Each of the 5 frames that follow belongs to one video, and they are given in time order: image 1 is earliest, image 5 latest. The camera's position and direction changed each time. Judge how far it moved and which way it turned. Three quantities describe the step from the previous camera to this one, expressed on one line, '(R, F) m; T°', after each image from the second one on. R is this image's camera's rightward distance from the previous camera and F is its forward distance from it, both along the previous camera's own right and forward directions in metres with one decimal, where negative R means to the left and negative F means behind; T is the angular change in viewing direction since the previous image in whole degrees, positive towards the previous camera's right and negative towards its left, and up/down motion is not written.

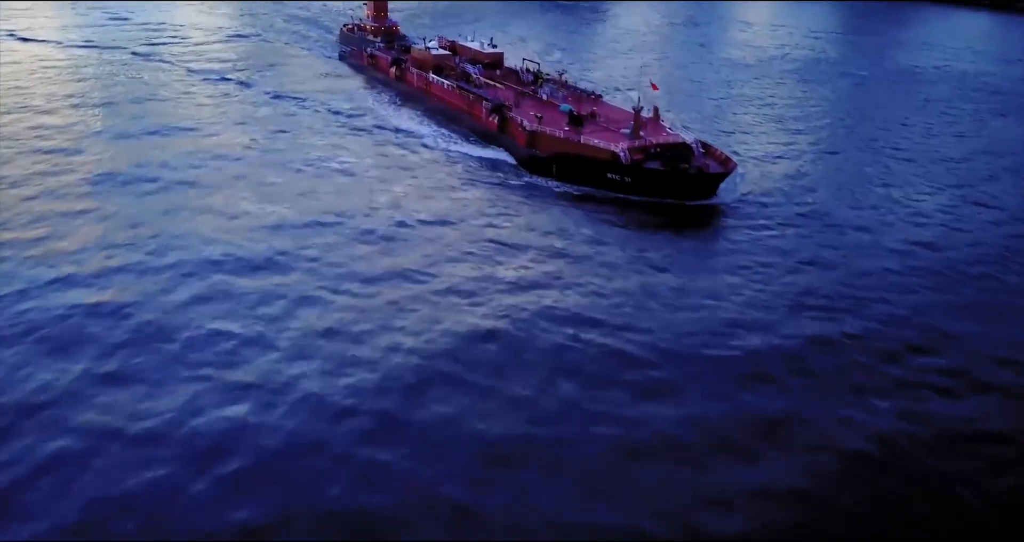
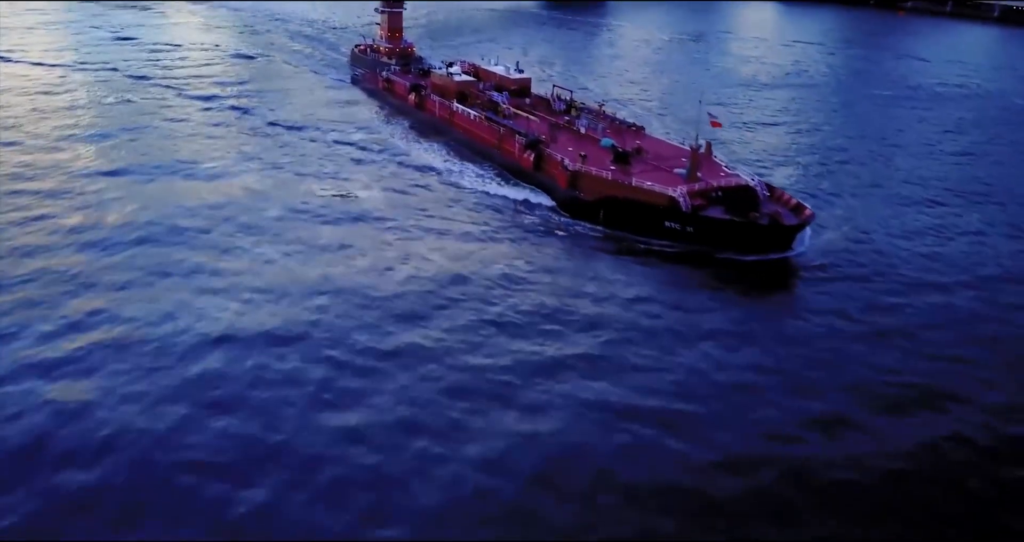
(-1.2, +3.1) m; 0°
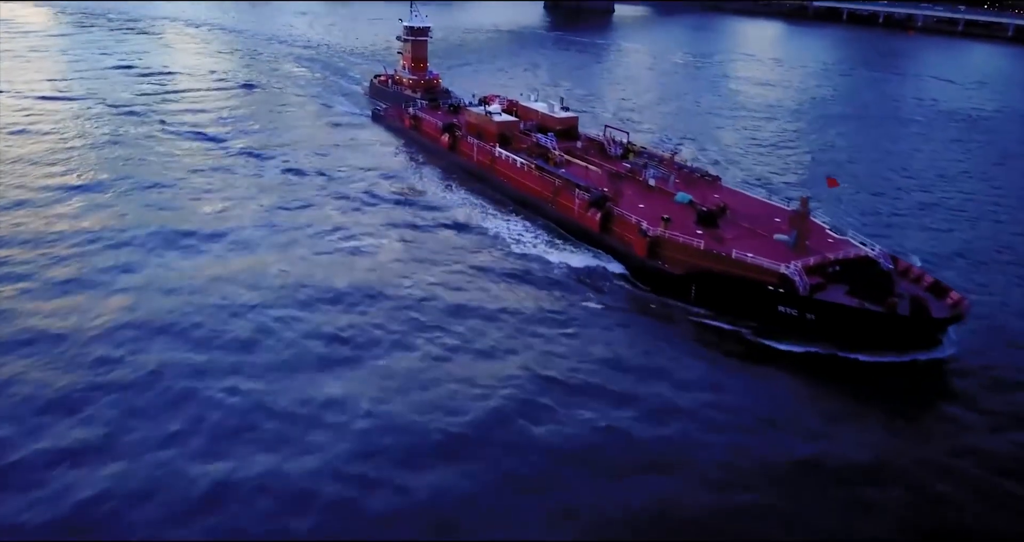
(-1.7, +4.3) m; 0°
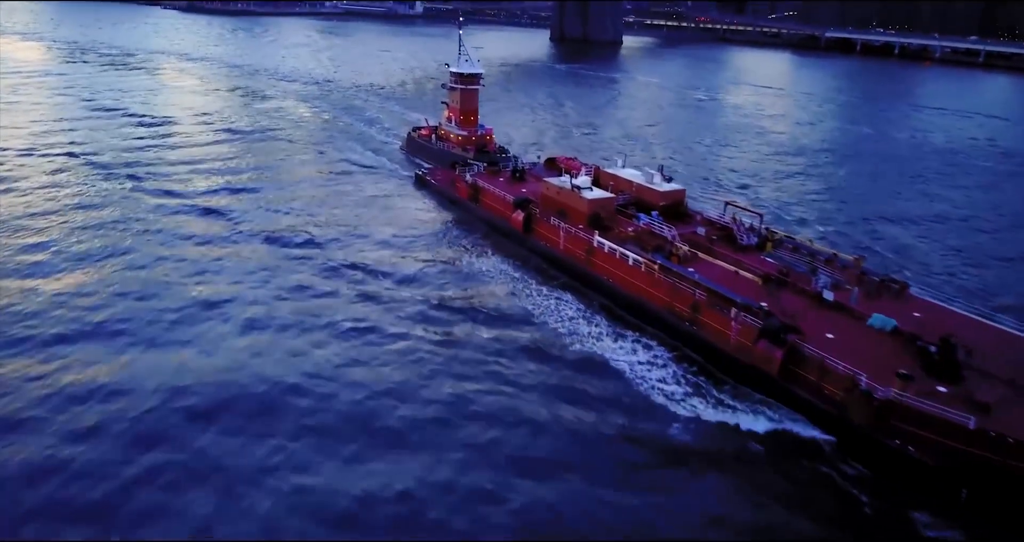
(-2.8, +6.8) m; 0°
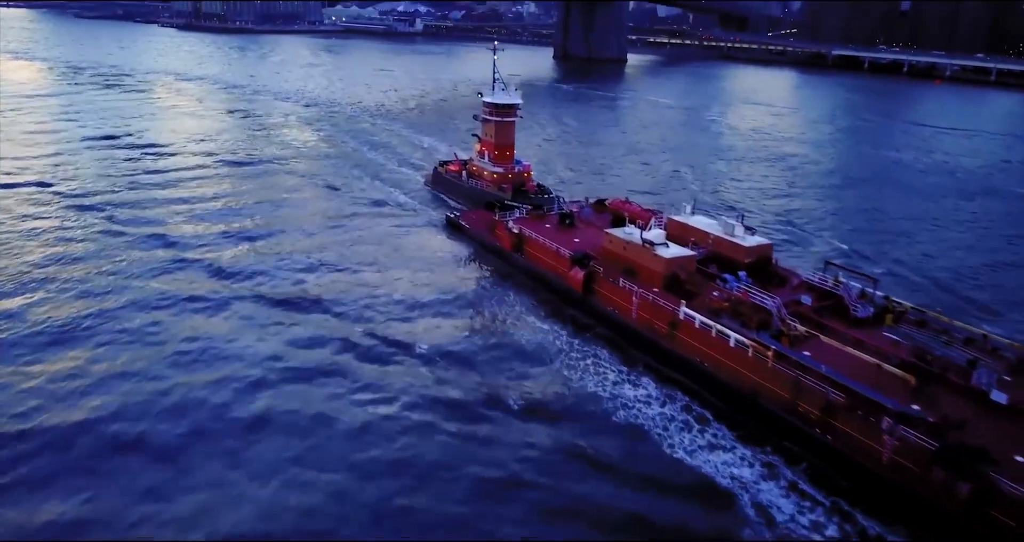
(-1.5, +3.9) m; 0°
